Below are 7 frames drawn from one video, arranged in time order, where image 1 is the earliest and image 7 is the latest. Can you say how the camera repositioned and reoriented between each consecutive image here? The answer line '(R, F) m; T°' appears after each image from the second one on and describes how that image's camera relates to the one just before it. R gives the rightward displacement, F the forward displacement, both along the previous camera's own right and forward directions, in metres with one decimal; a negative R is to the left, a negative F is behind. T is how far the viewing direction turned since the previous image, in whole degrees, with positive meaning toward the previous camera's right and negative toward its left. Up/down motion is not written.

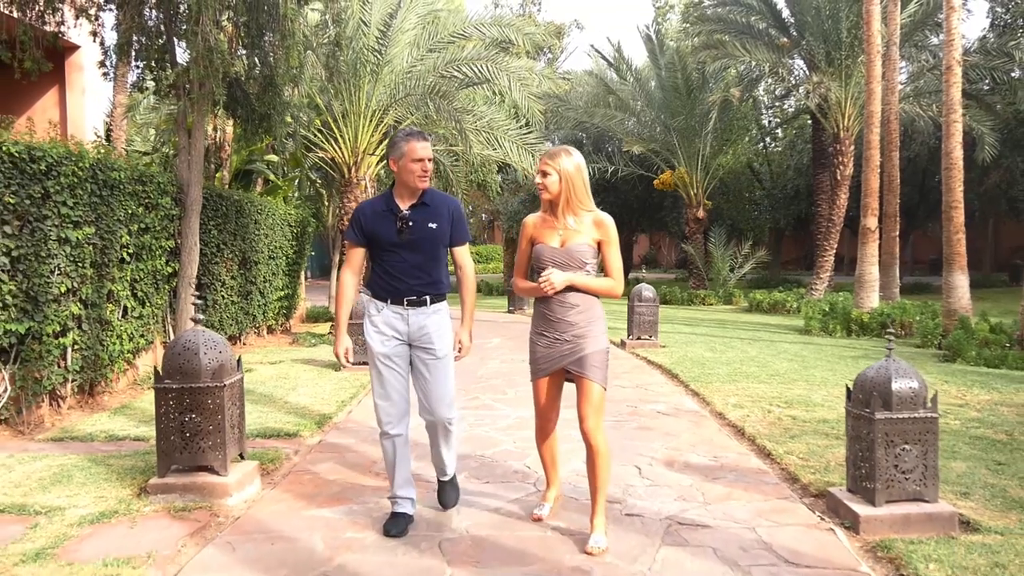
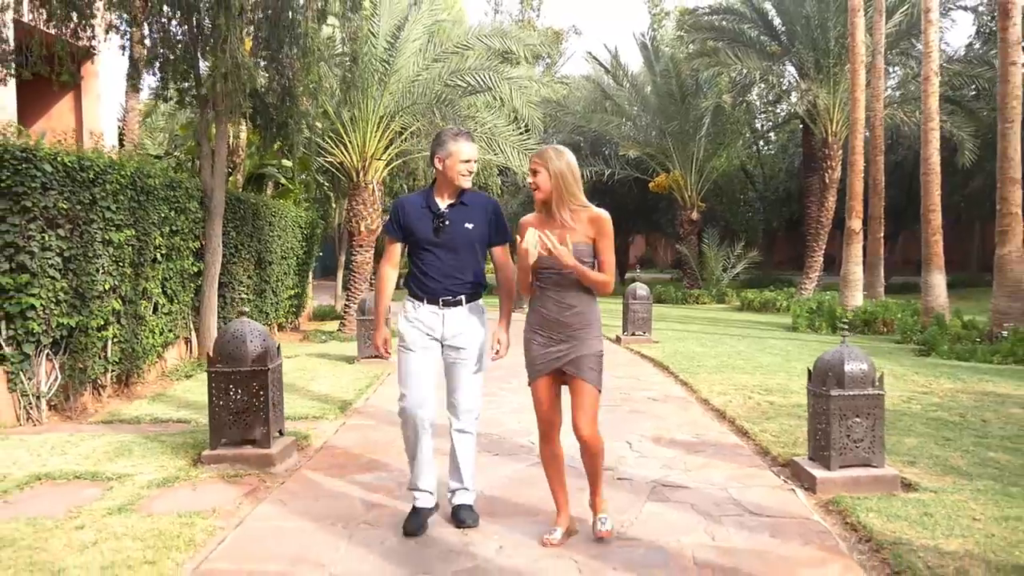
(0.0, -0.6) m; 0°
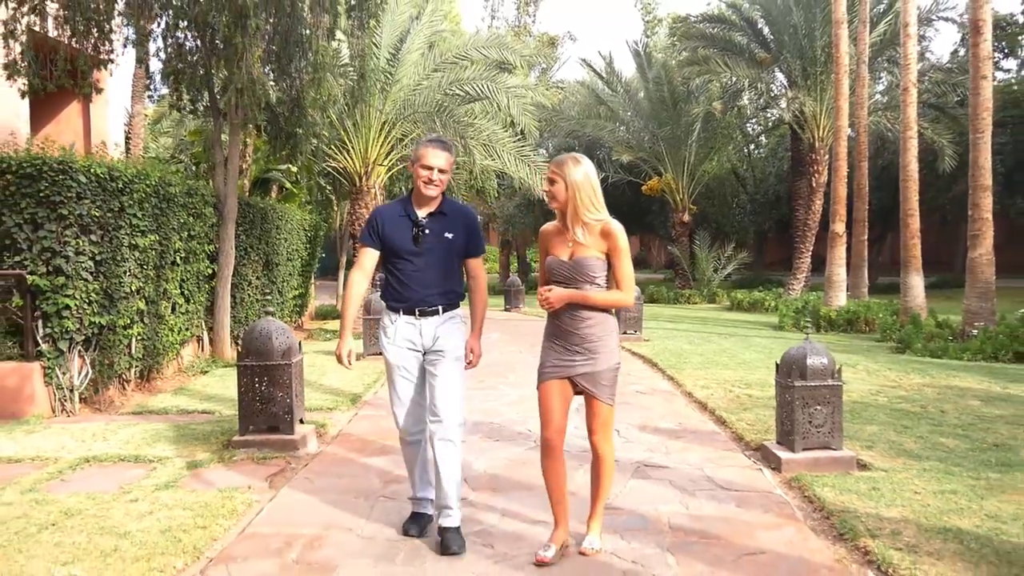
(0.0, -0.5) m; 0°
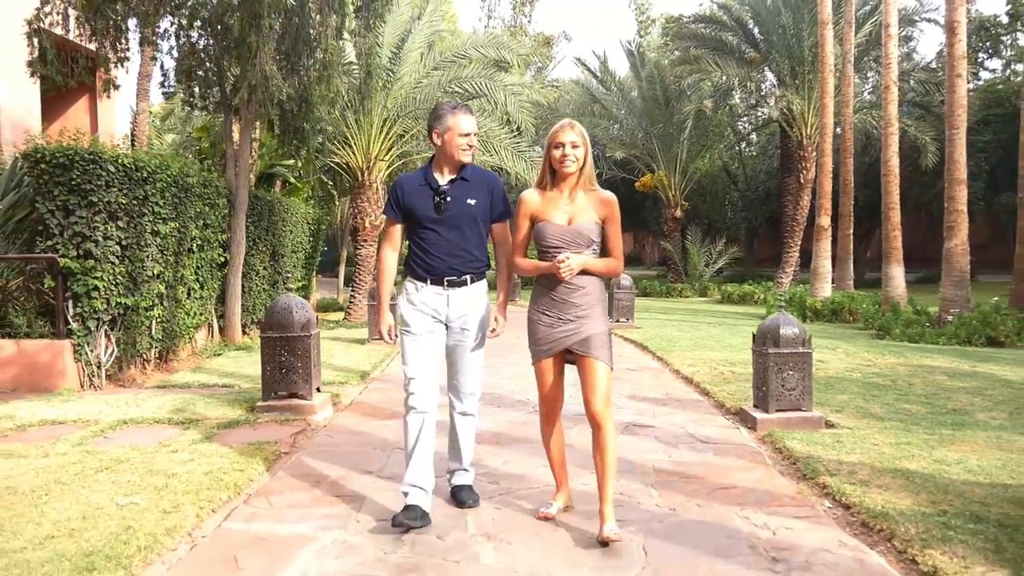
(0.0, -0.5) m; 0°
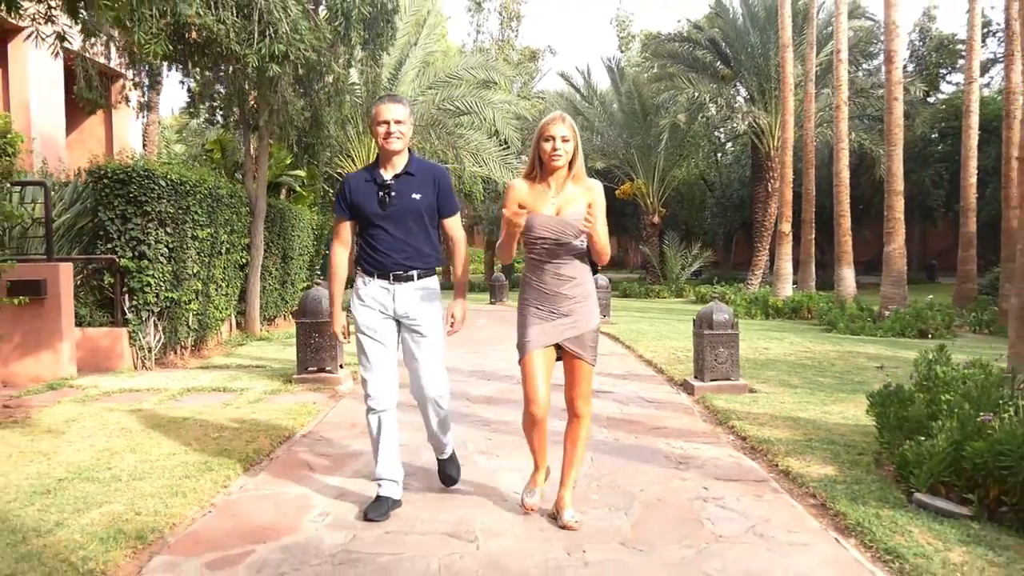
(0.0, -1.3) m; +1°
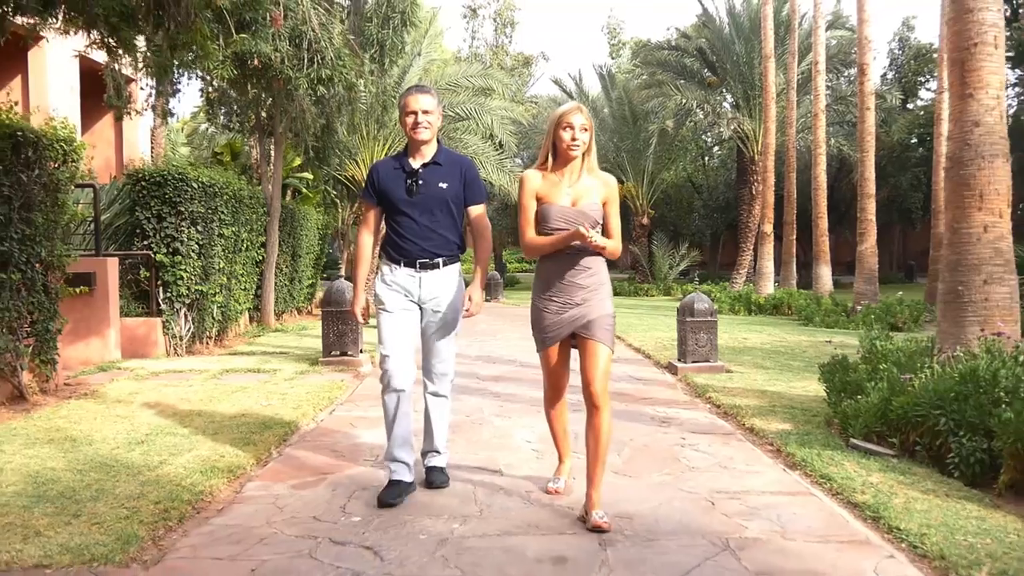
(-0.1, -0.8) m; +1°
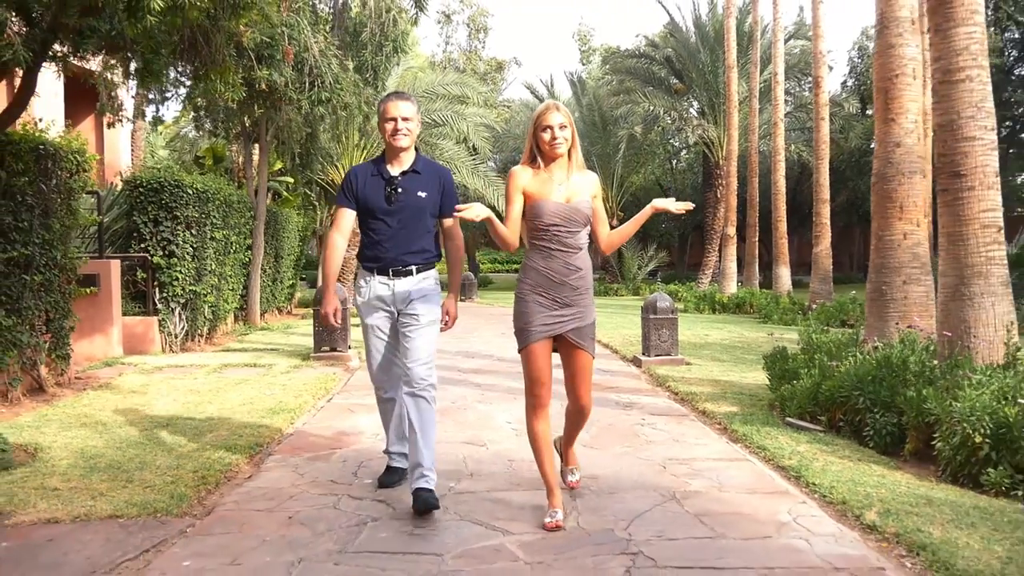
(-0.1, -0.6) m; +2°
